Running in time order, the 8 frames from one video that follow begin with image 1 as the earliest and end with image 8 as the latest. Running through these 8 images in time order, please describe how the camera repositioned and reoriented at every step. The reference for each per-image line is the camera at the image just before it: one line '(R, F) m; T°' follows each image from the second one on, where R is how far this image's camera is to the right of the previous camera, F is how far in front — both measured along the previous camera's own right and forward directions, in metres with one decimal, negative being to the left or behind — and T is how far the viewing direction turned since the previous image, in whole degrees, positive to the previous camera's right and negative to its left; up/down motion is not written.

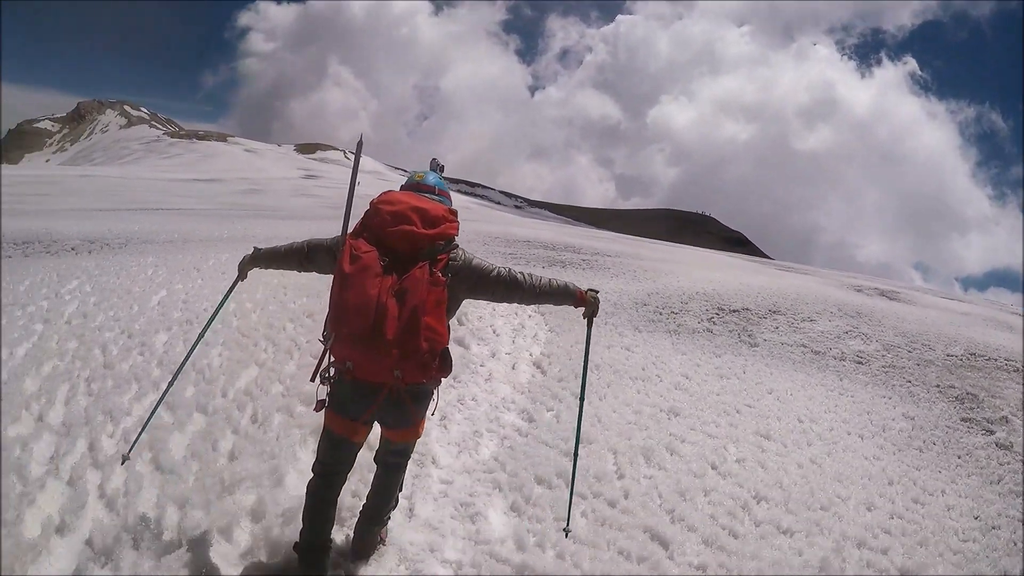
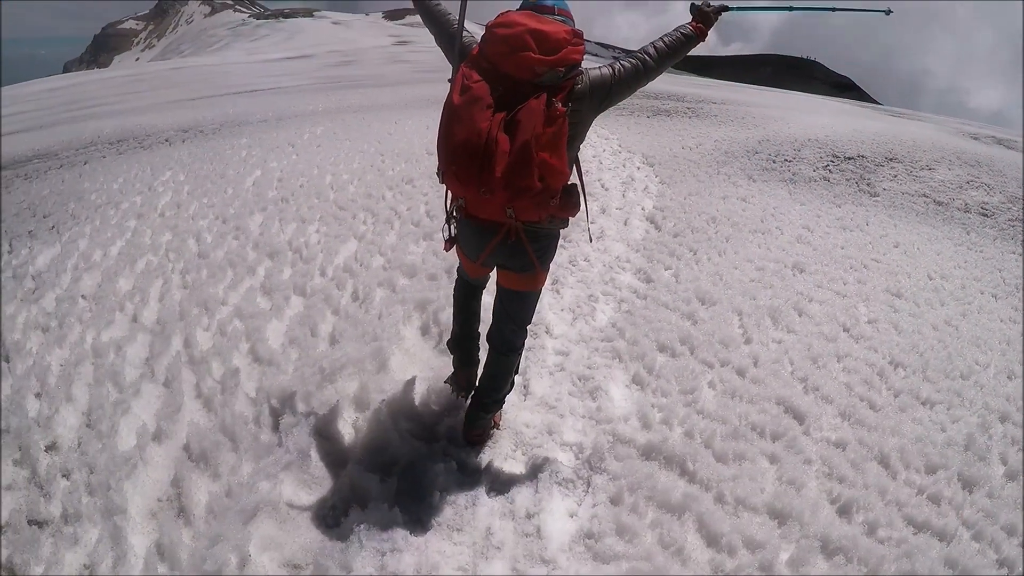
(-0.1, +0.4) m; -6°
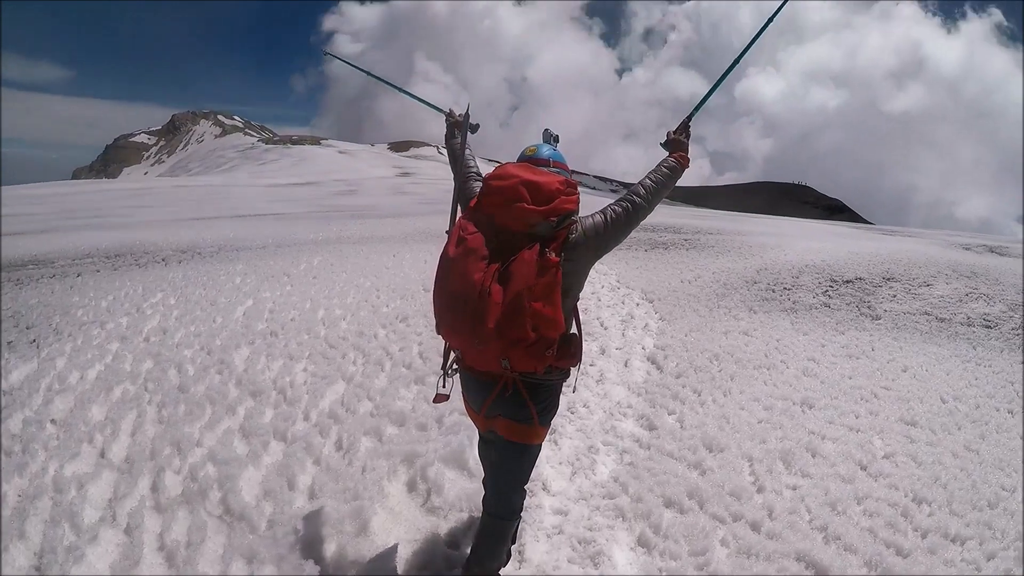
(+0.1, +0.2) m; 0°
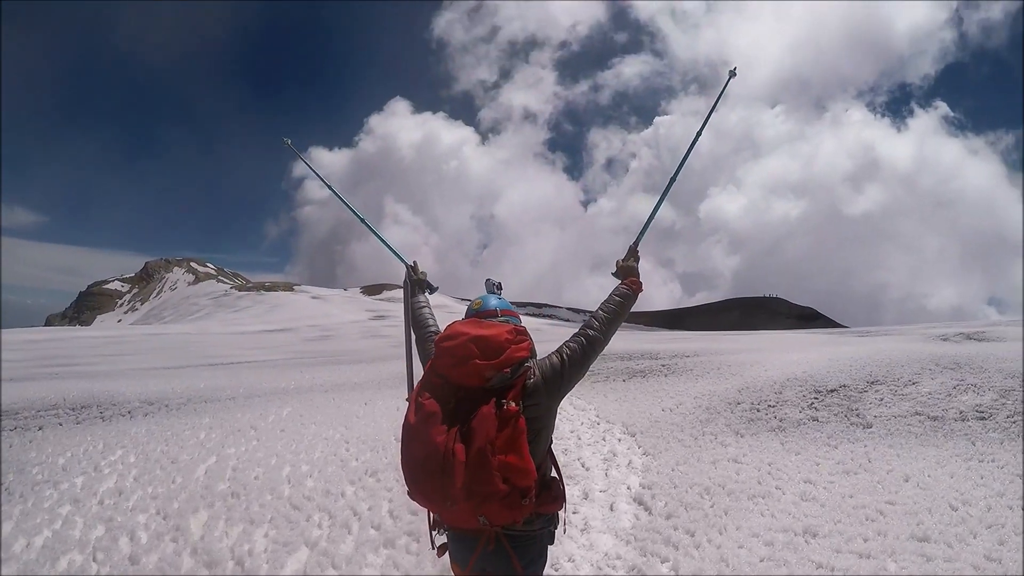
(+0.1, +0.2) m; +1°
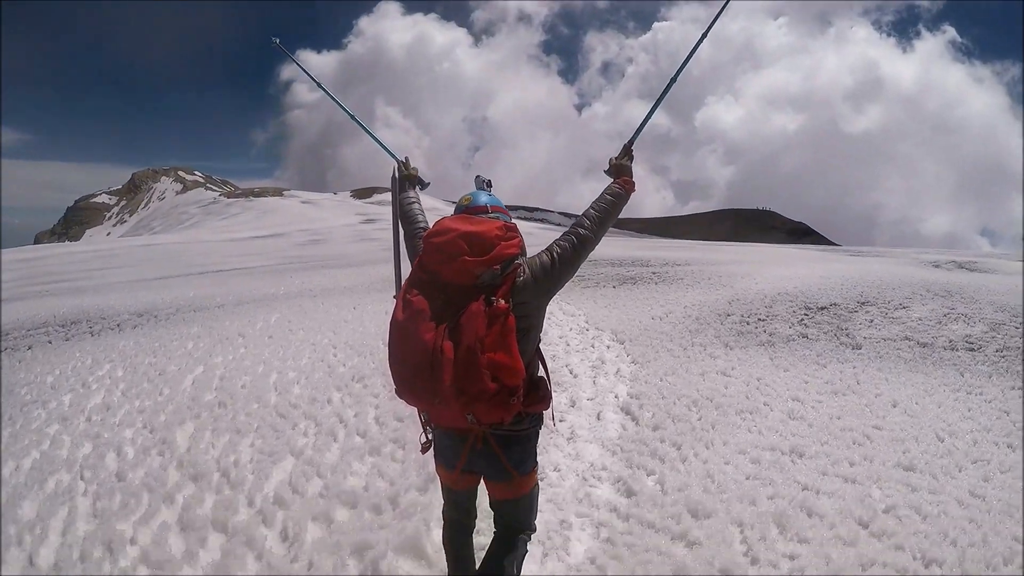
(0.0, +0.1) m; +1°
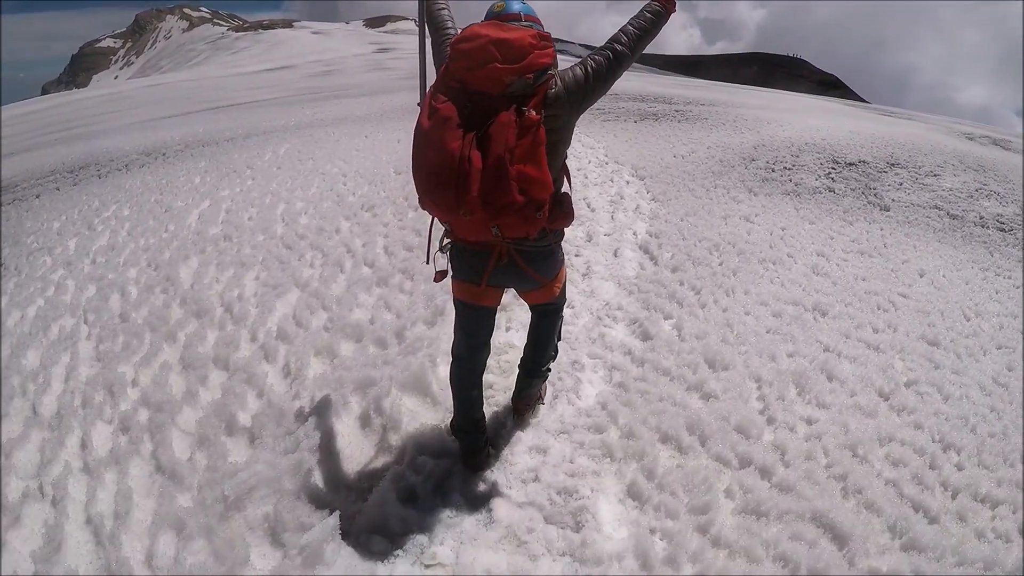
(0.0, +0.2) m; -1°
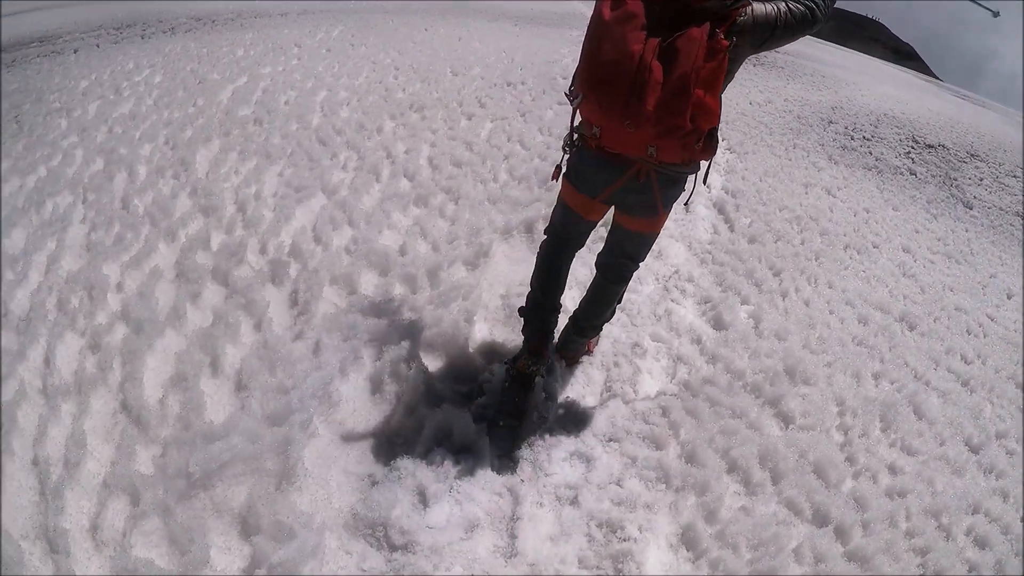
(-0.1, +0.5) m; -2°
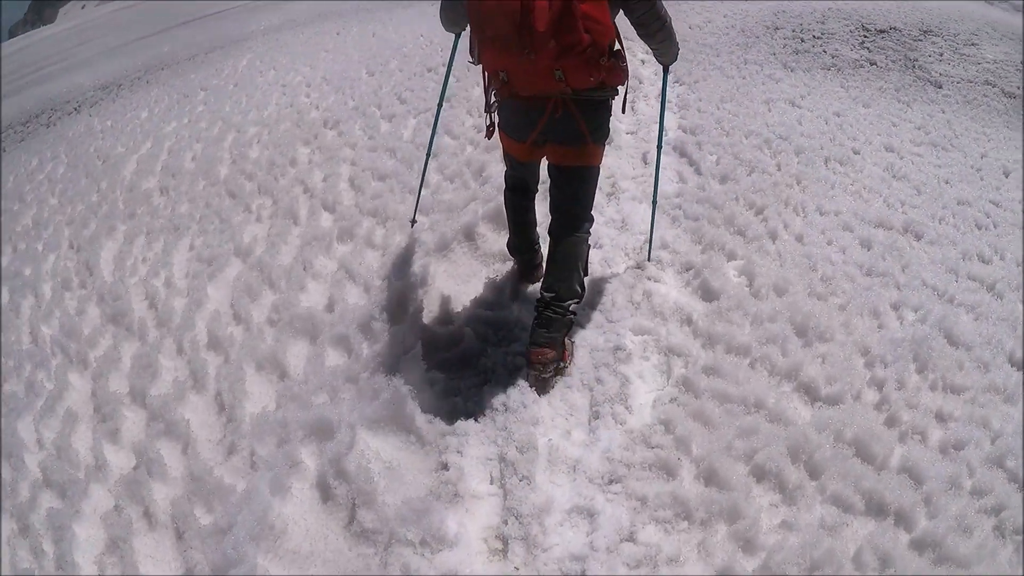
(+0.1, +0.4) m; 0°
